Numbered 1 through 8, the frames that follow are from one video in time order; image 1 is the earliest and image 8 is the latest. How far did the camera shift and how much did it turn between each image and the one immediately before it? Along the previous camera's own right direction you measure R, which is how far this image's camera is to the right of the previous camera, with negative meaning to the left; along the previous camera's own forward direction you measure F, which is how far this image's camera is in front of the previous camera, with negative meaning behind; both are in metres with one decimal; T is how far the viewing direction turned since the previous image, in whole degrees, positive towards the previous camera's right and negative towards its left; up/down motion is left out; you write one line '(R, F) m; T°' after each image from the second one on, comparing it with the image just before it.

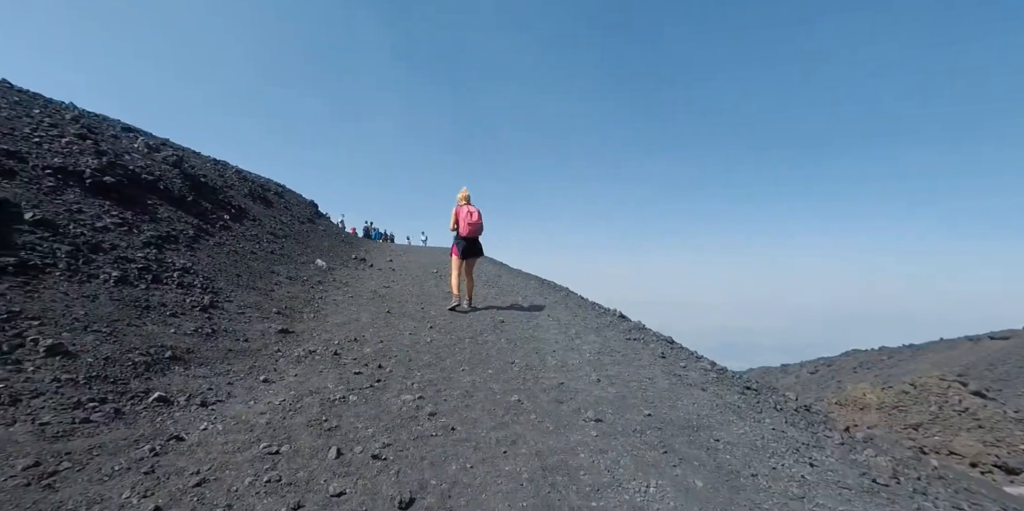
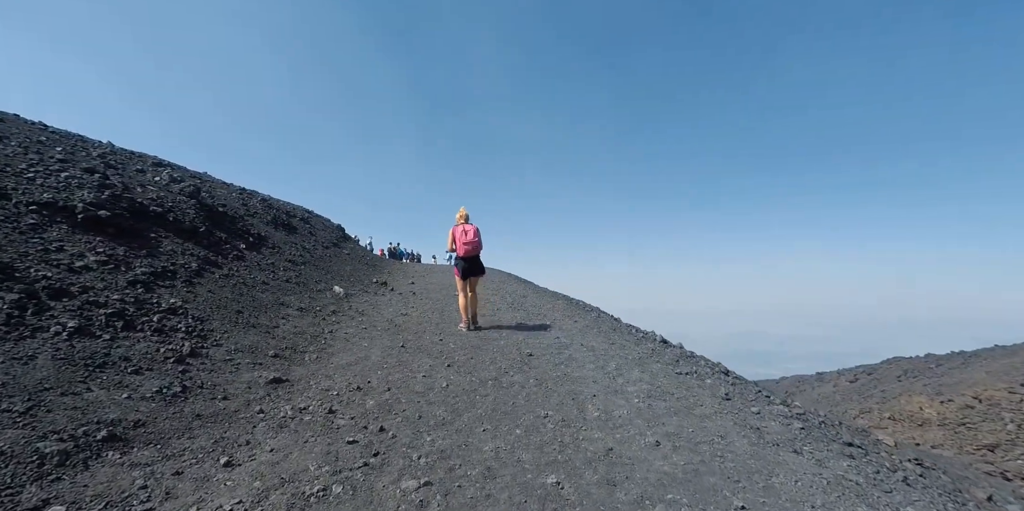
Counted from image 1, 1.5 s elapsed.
(0.0, +0.9) m; -4°
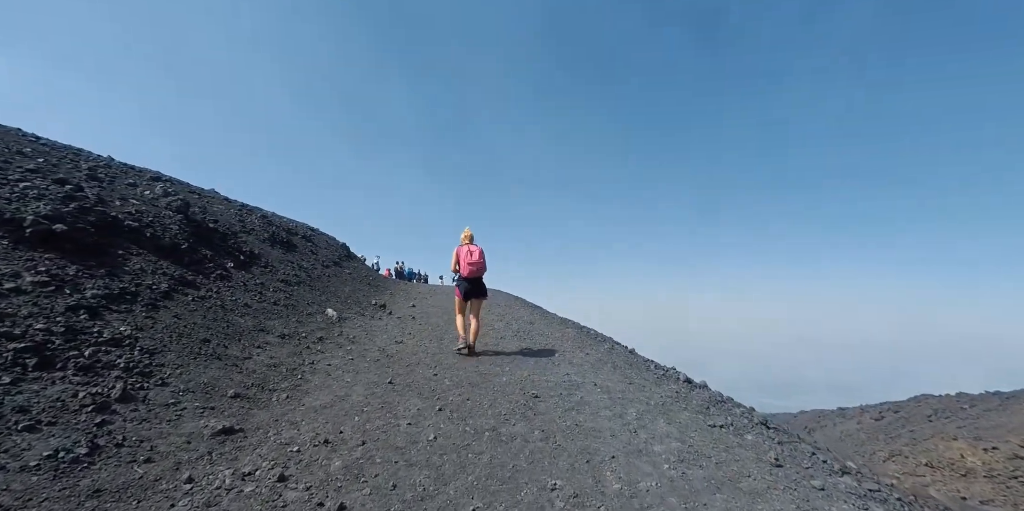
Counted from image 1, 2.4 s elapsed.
(+0.1, +0.8) m; -1°
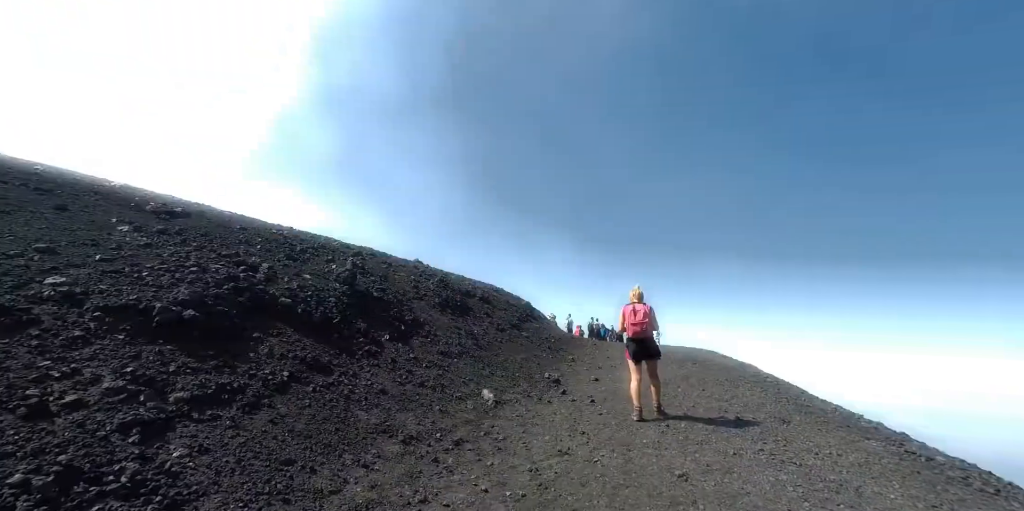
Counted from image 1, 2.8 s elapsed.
(-0.2, +2.3) m; -24°
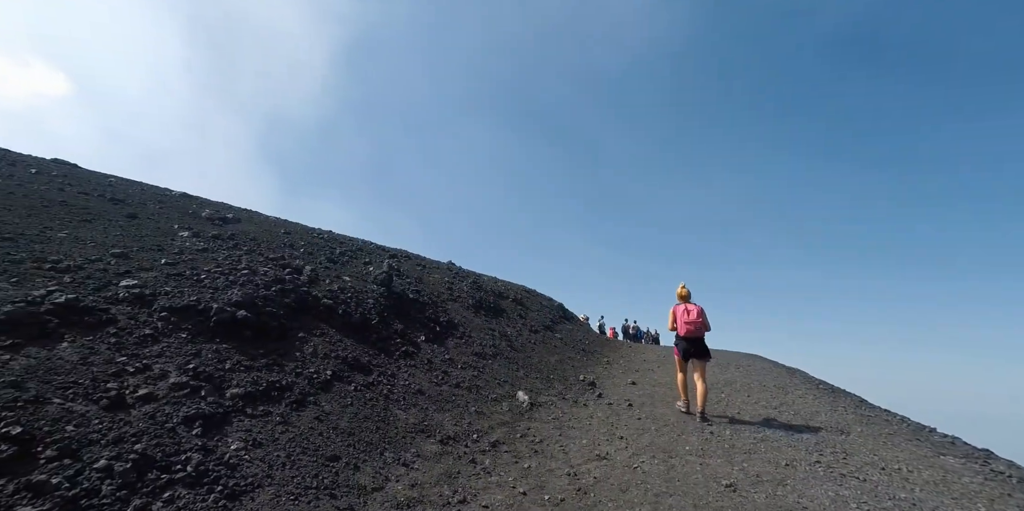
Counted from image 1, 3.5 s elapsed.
(0.0, 0.0) m; -4°
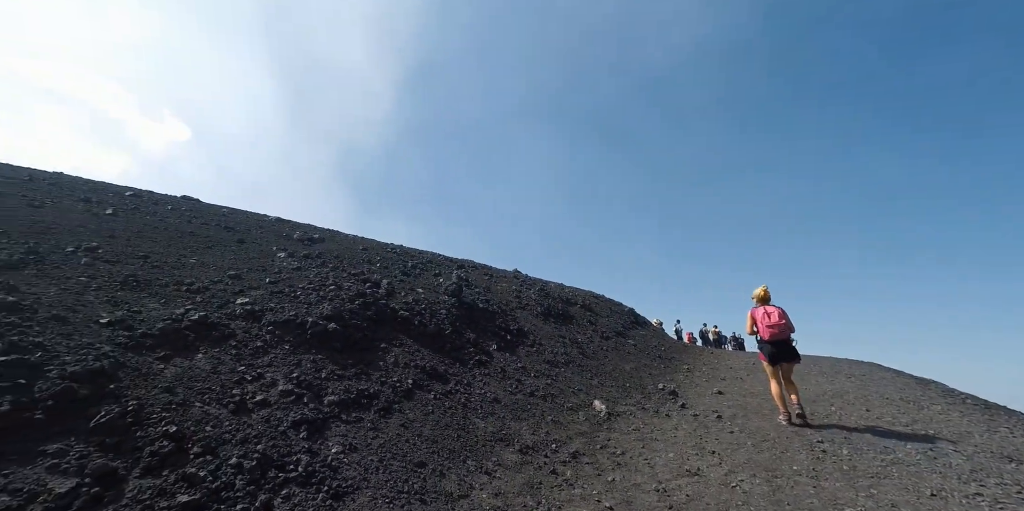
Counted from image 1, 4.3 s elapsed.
(-0.1, 0.0) m; -9°
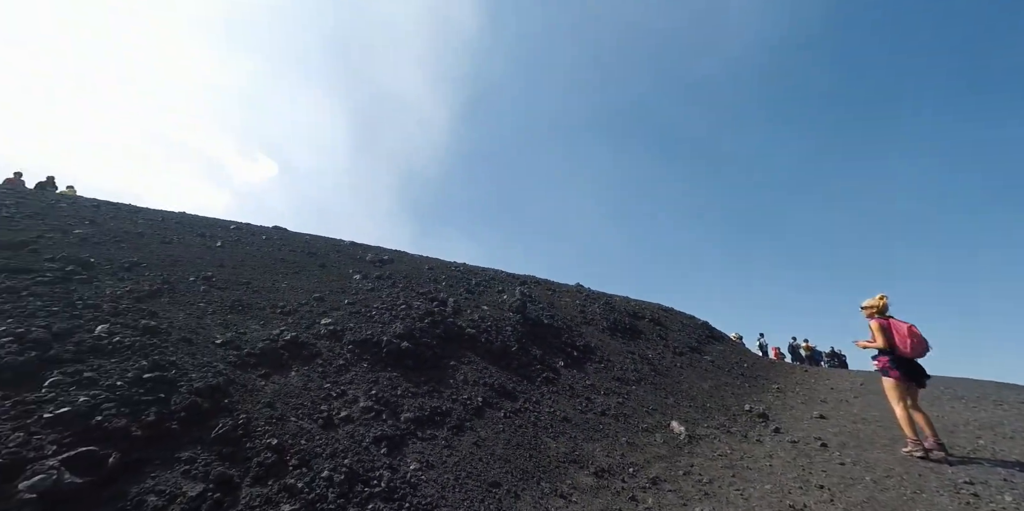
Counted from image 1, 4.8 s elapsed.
(-0.1, +0.1) m; -8°
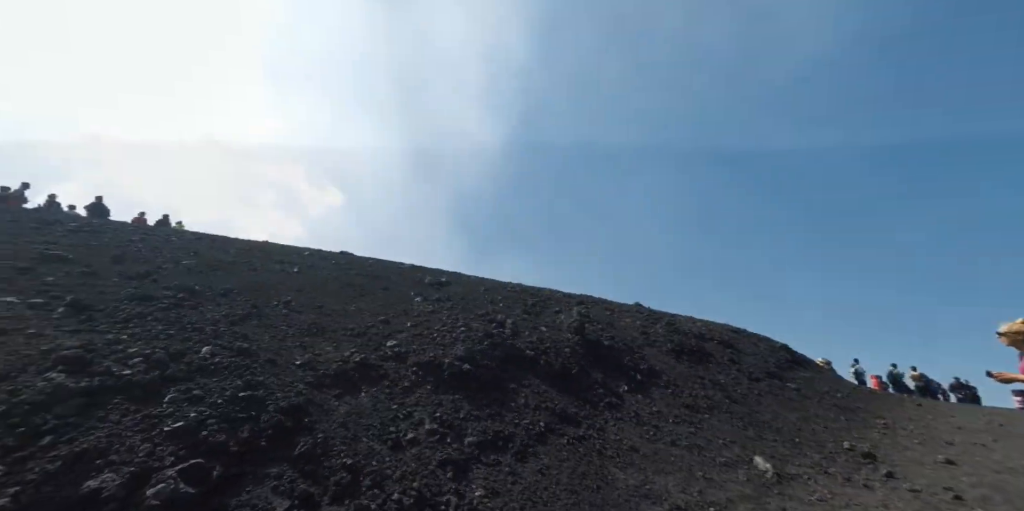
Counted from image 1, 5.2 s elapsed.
(-0.1, +0.1) m; -7°
